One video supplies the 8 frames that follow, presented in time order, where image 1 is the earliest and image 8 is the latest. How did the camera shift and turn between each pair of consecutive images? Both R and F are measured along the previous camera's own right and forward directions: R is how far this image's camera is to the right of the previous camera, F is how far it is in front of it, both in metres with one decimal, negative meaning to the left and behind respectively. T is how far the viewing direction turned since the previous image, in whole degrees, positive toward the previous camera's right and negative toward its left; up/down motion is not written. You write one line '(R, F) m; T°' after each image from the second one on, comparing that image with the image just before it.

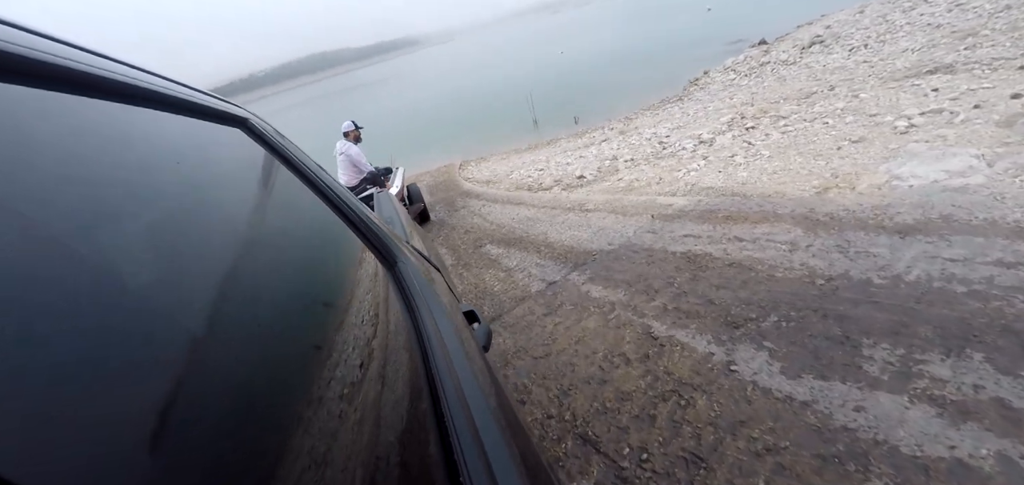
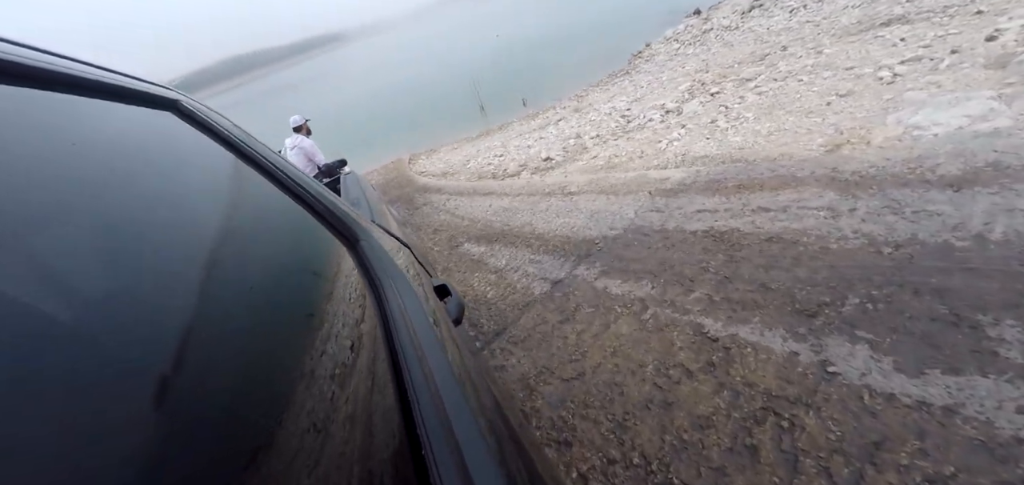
(-0.4, +0.7) m; +8°
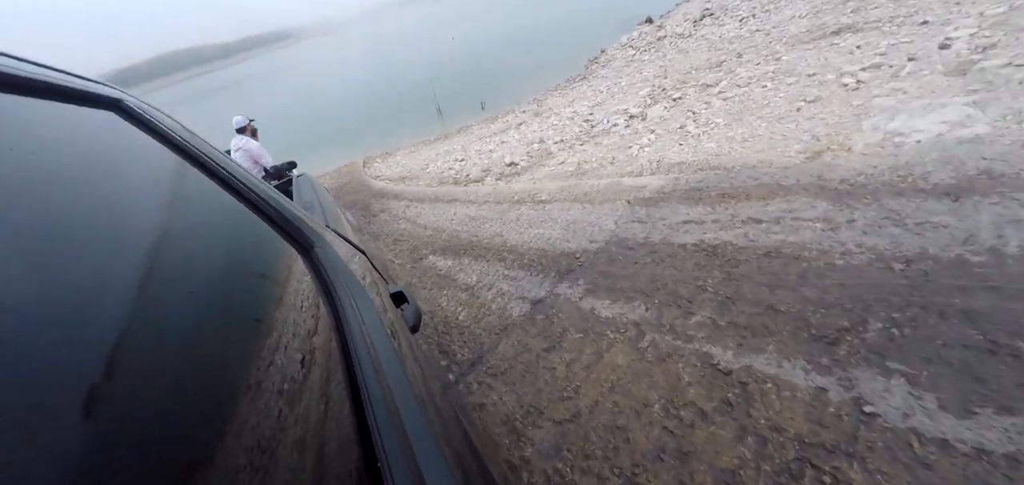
(-0.1, +0.4) m; +6°
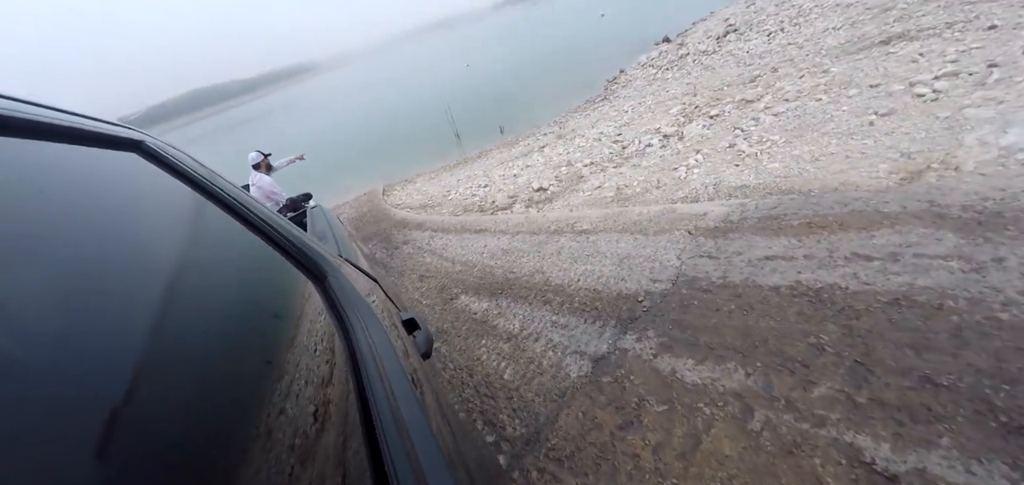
(-0.3, +0.4) m; -2°
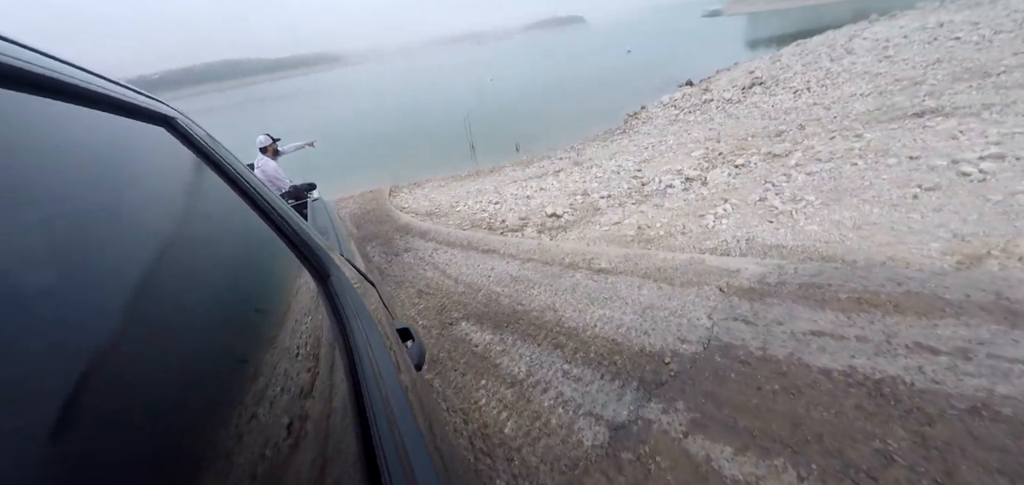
(-0.2, +0.3) m; 0°
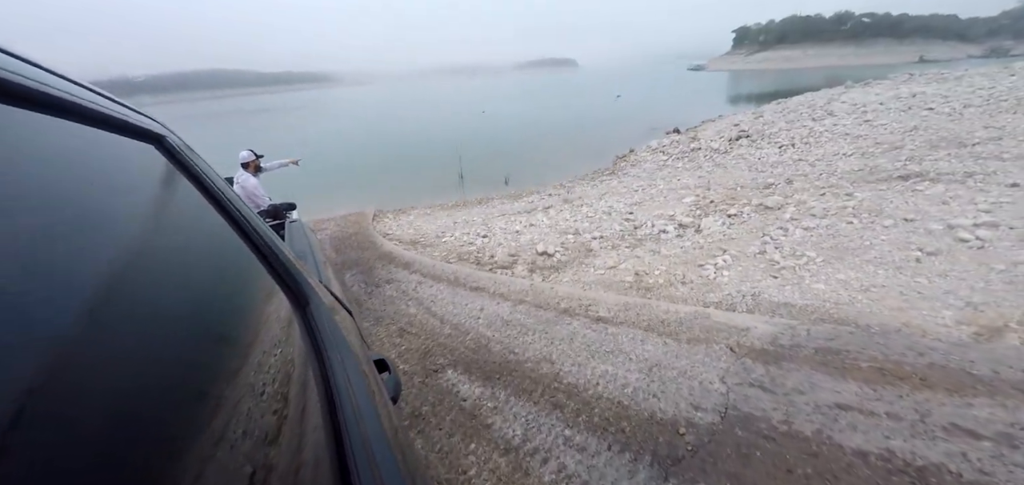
(-0.2, +0.1) m; +2°
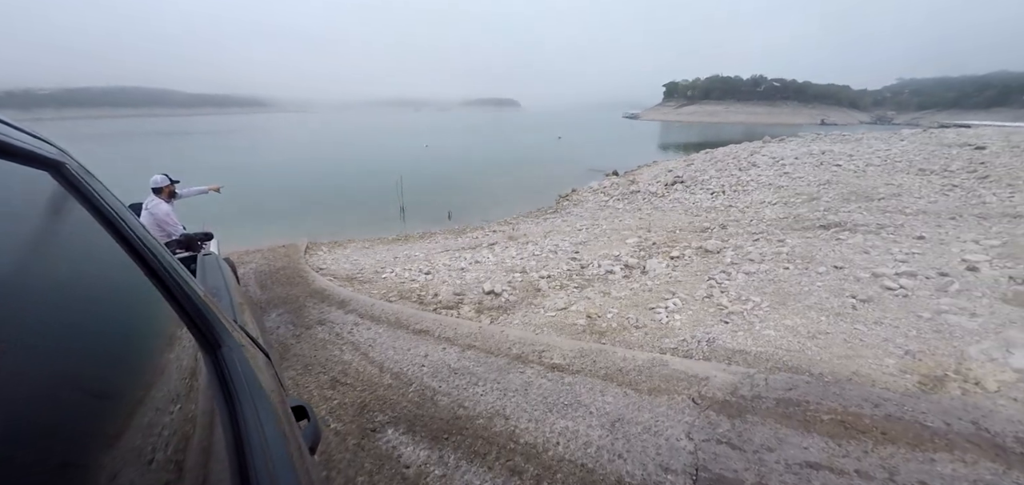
(-0.1, +0.2) m; +8°
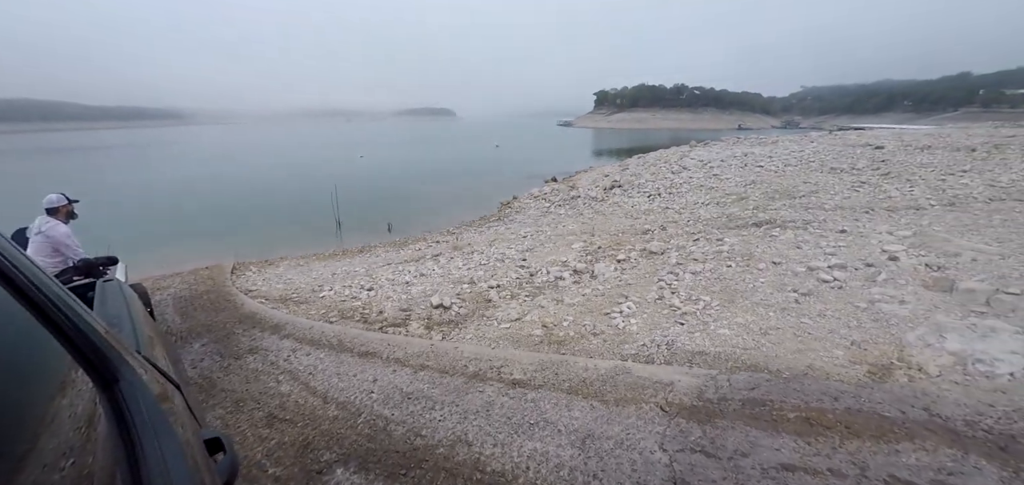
(-0.1, +0.2) m; +8°
